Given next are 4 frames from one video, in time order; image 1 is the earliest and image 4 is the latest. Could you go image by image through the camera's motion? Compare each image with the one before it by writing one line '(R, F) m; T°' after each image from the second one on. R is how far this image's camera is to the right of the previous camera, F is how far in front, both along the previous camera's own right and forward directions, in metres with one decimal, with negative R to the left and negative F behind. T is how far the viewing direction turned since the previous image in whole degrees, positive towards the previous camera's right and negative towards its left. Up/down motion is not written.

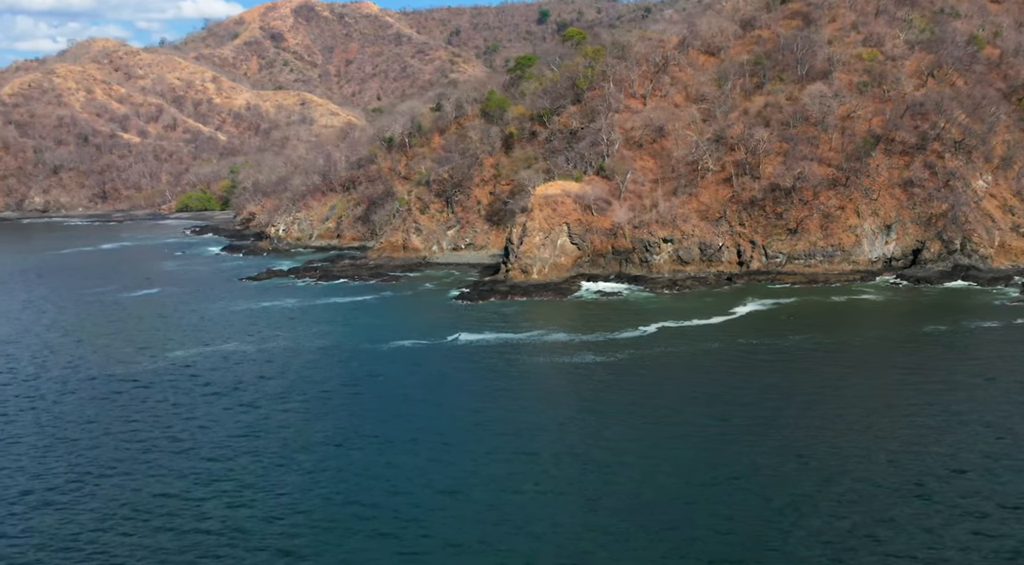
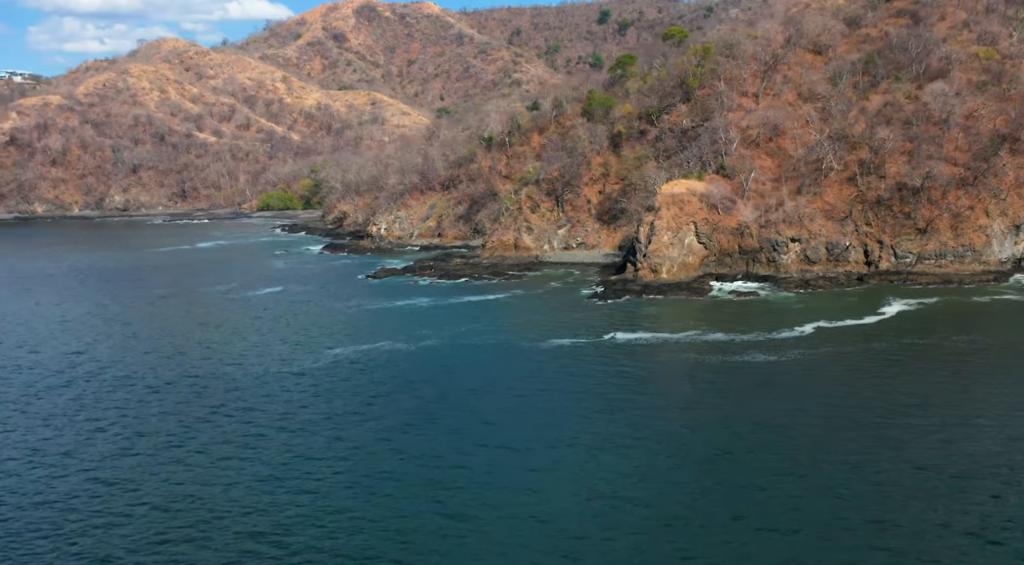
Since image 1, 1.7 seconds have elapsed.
(-7.0, +0.4) m; -1°
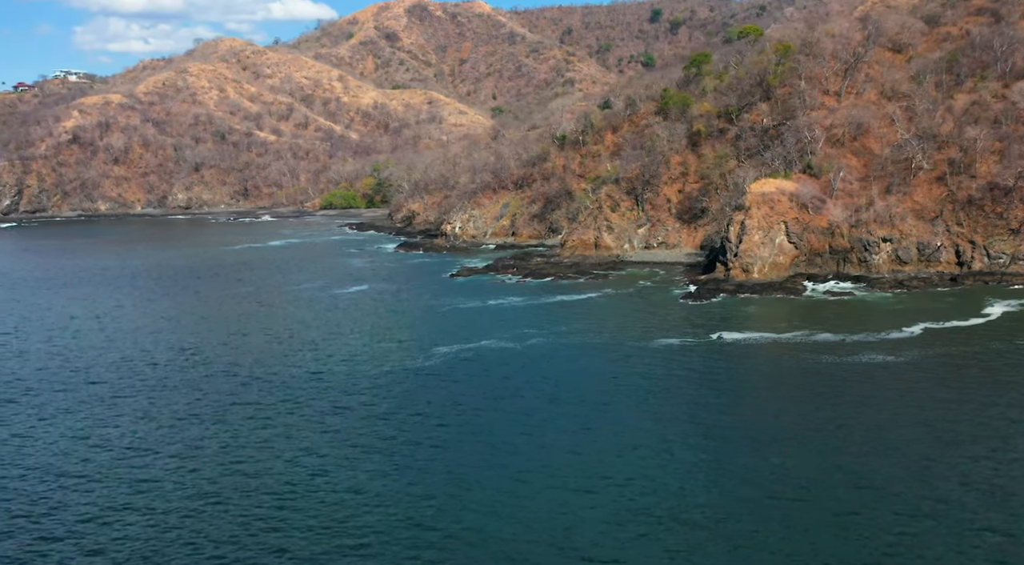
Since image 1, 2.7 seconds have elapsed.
(-4.0, 0.0) m; -2°
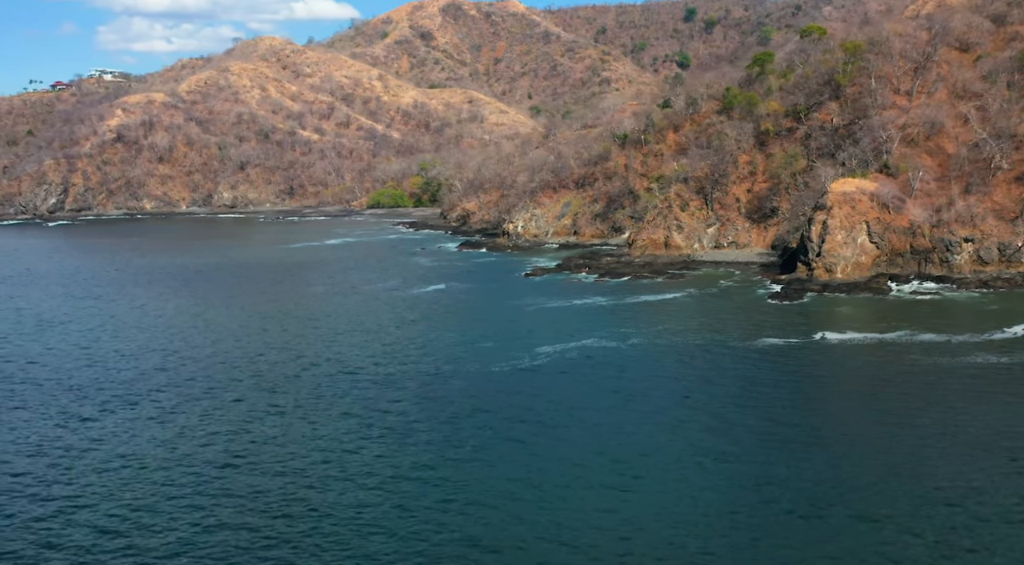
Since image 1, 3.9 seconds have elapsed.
(-4.8, +0.2) m; 0°
